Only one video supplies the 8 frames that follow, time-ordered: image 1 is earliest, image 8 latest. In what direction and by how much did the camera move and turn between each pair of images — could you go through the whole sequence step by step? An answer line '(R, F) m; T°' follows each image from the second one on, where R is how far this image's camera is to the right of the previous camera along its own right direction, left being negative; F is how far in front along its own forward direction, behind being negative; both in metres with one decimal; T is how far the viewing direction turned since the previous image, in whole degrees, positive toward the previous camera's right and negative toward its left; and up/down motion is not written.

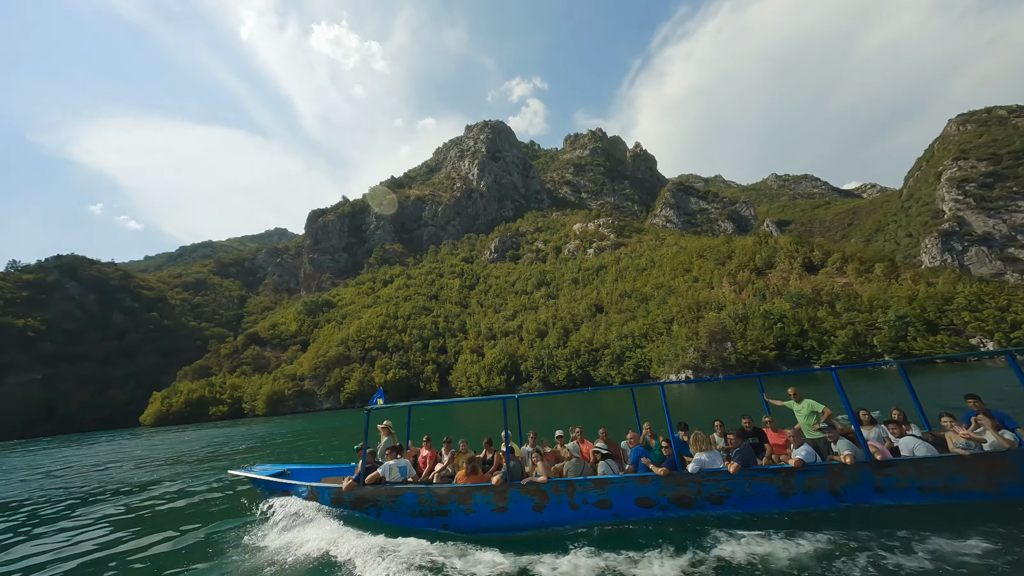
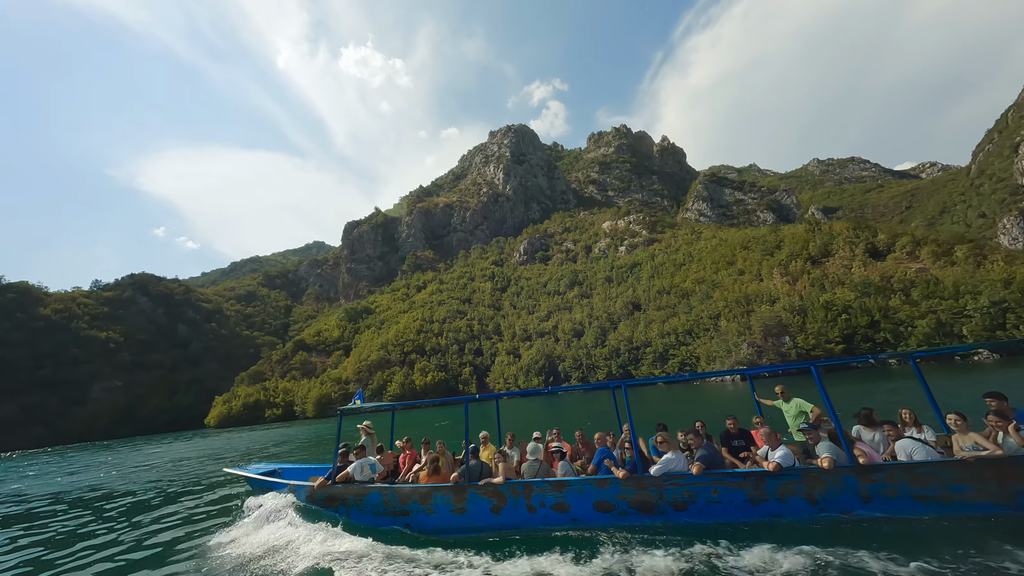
(-1.3, 0.0) m; -5°
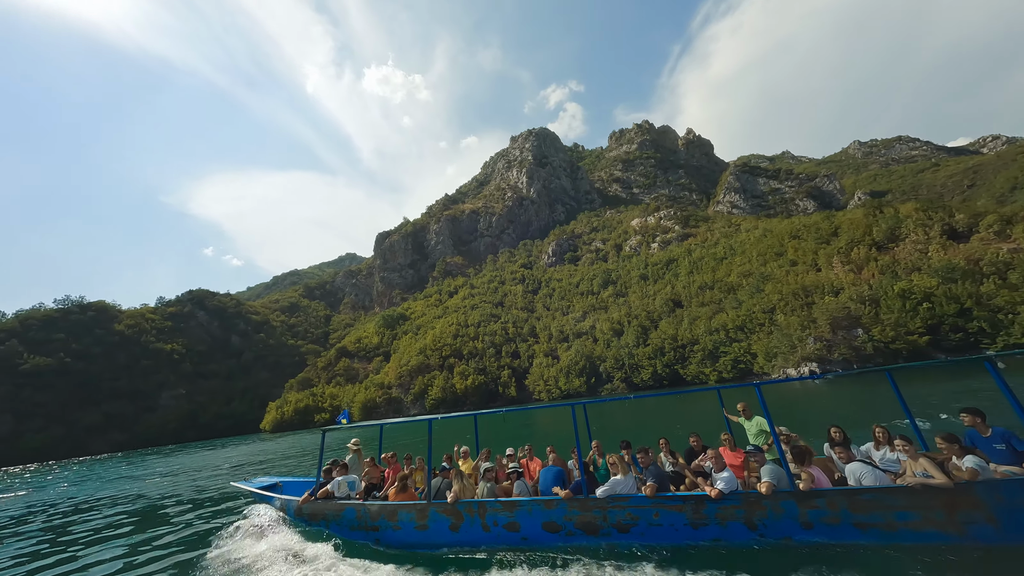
(-2.0, 0.0) m; -4°
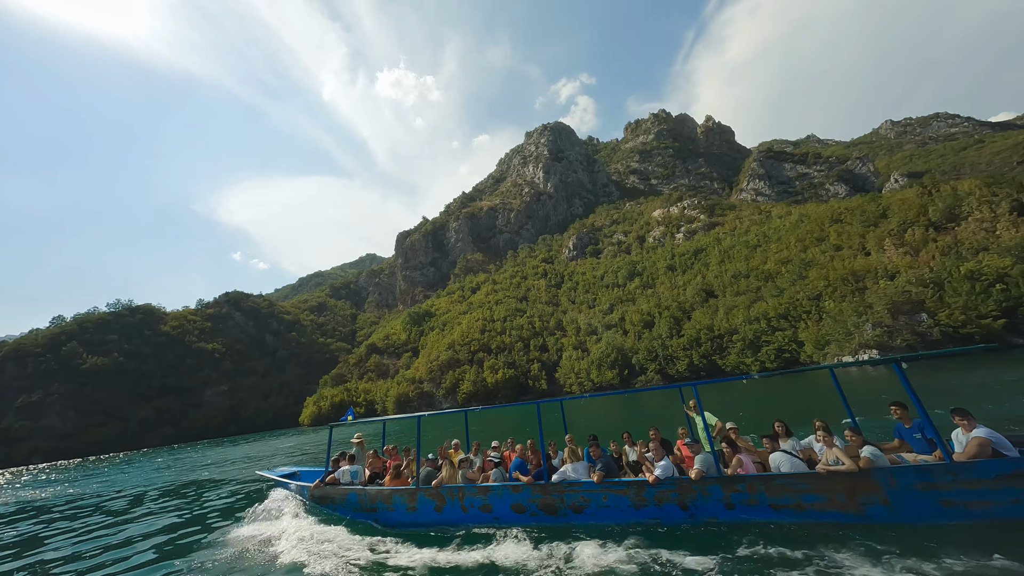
(-2.2, -0.1) m; -3°
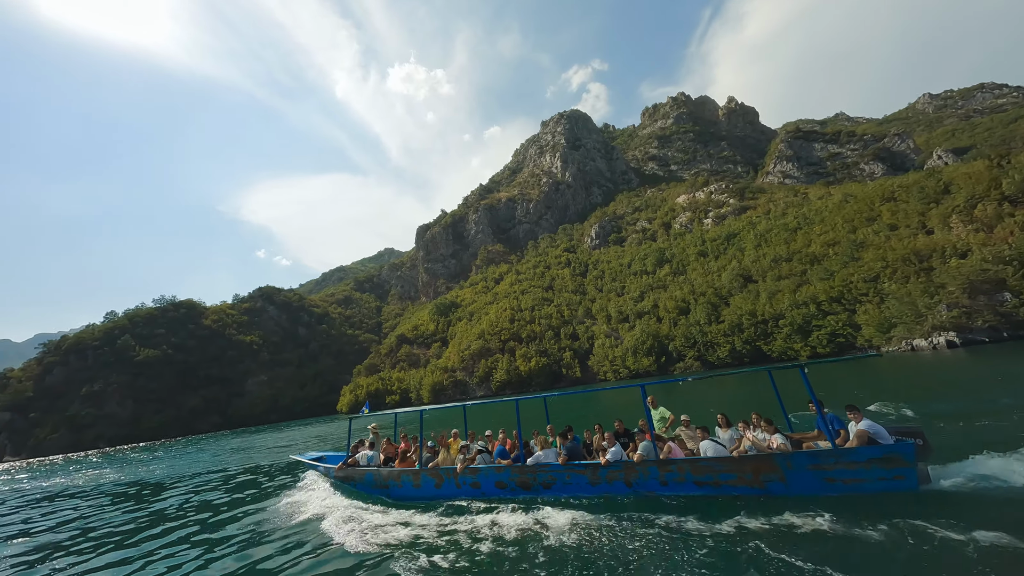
(-3.0, -0.1) m; -3°
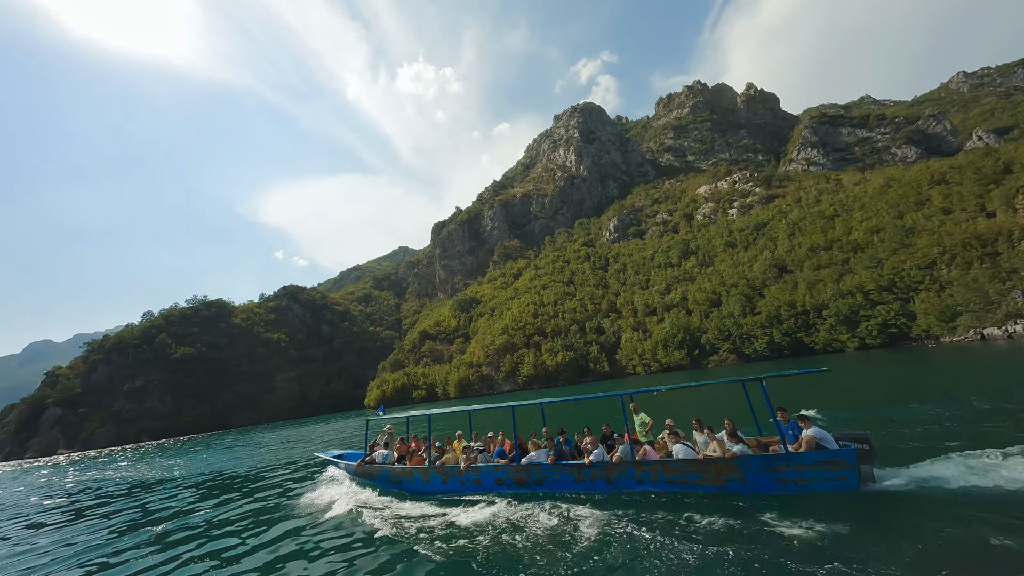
(-2.3, +0.2) m; -2°
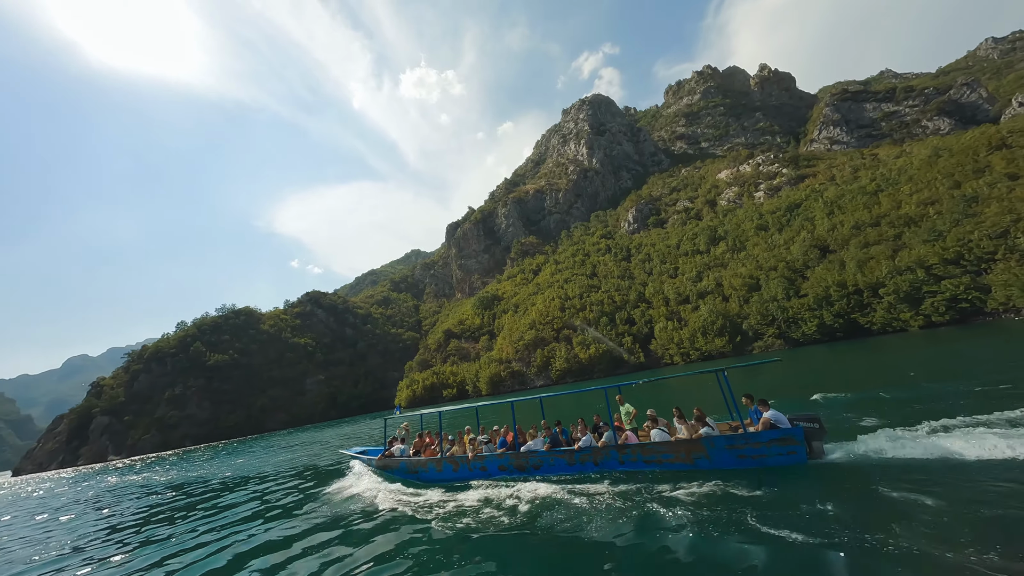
(-2.9, +0.6) m; -2°
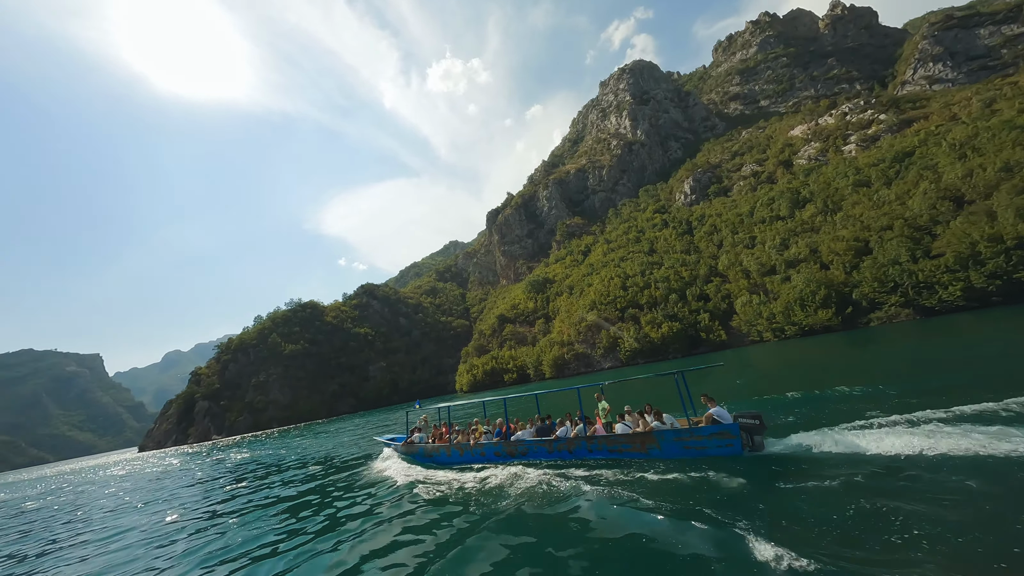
(-4.0, +1.8) m; -7°
